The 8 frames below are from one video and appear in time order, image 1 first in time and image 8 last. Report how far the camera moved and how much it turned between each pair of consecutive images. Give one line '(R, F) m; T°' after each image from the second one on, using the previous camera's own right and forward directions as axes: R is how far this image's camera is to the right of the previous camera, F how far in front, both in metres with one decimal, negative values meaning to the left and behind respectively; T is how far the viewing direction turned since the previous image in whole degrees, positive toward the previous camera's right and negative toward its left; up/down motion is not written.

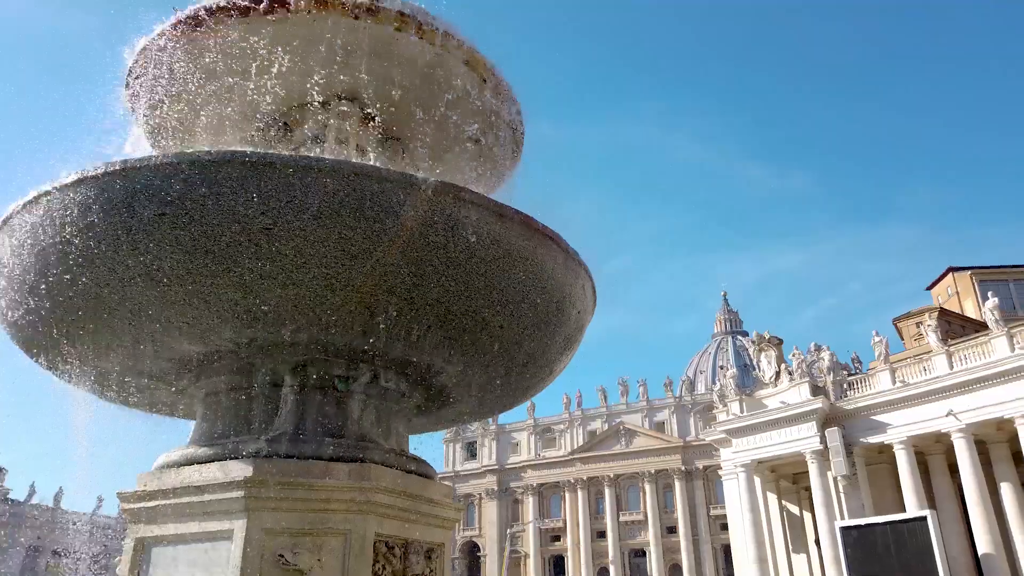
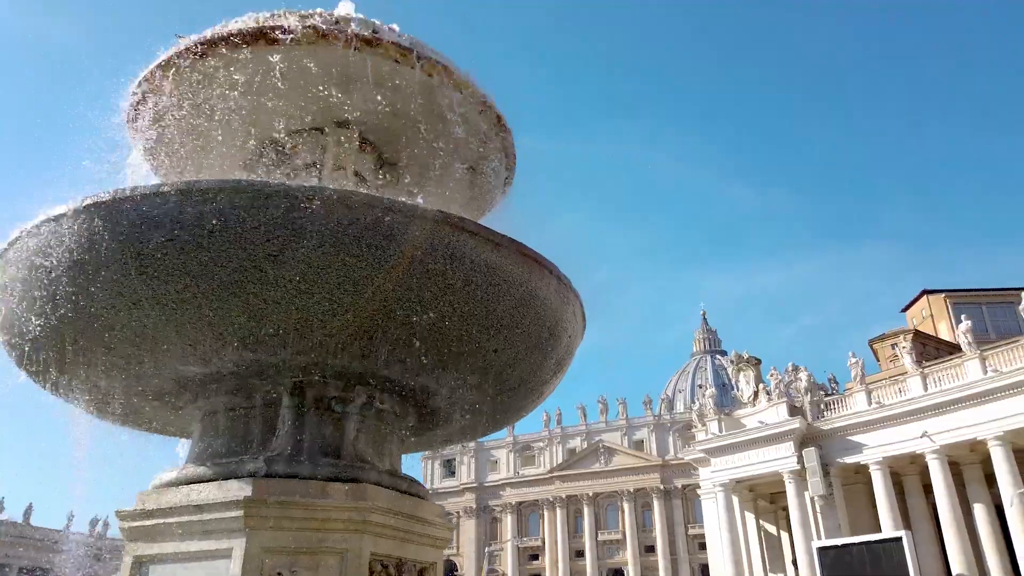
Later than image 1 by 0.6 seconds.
(-0.1, -0.1) m; +1°
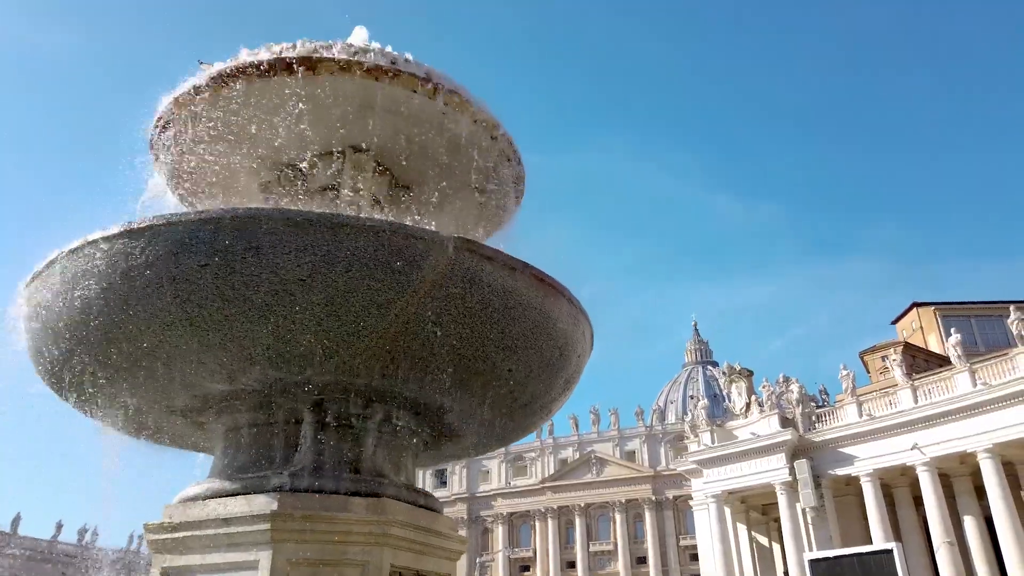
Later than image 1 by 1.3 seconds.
(-0.1, -0.2) m; +1°
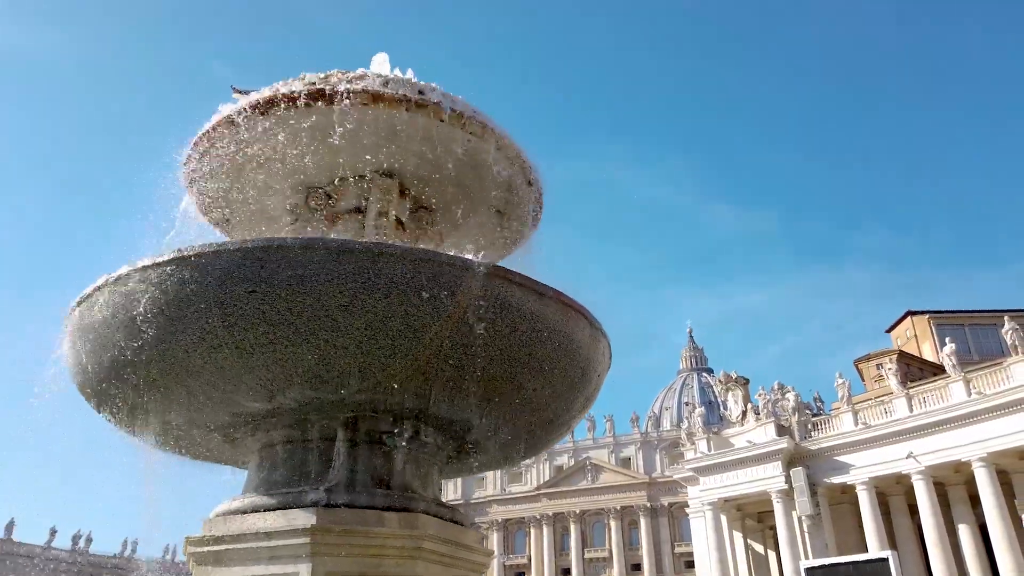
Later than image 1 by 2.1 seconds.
(-0.2, -0.2) m; 0°
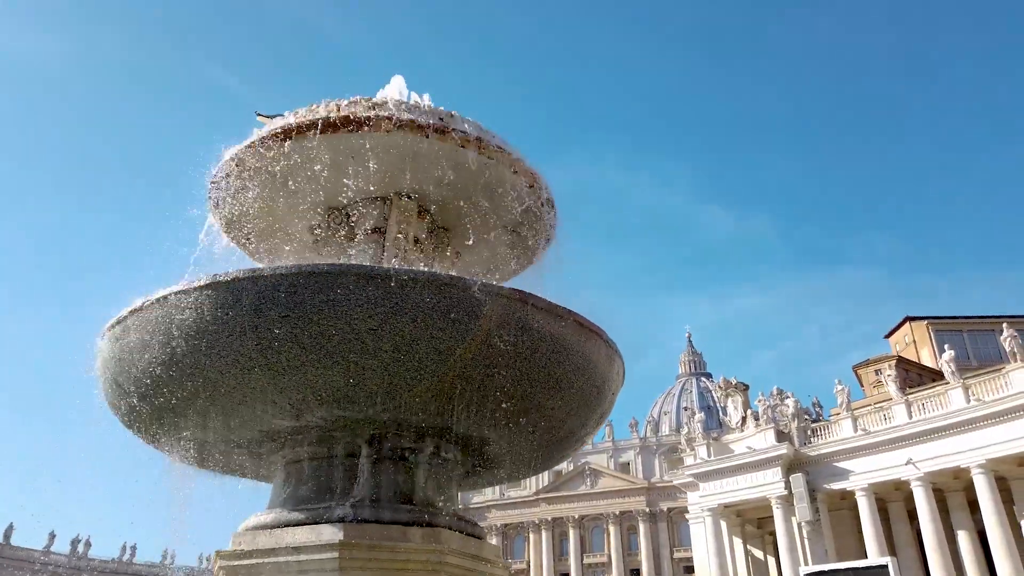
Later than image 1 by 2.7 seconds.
(-0.1, -0.2) m; 0°
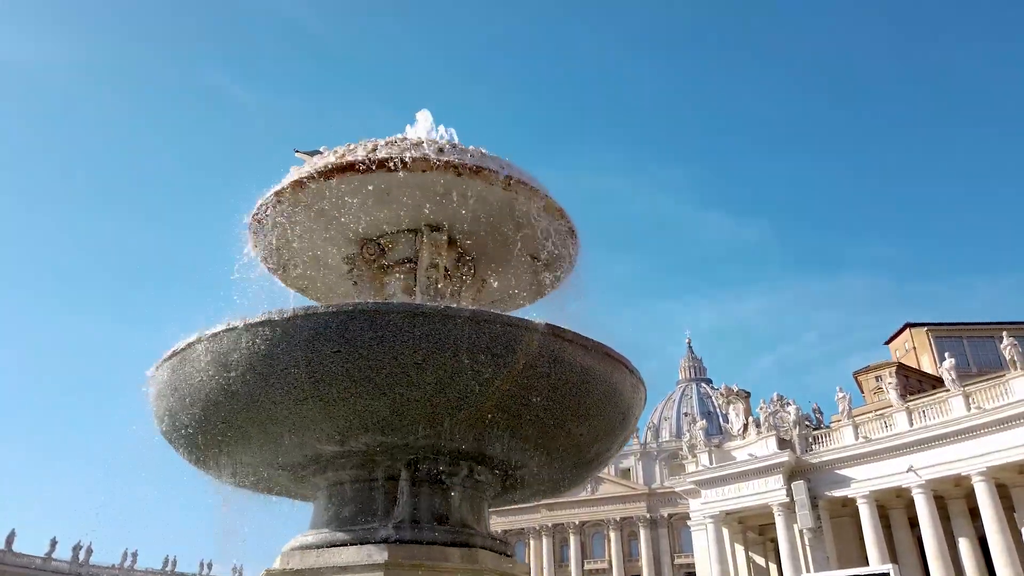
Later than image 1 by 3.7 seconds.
(-0.2, -0.3) m; 0°
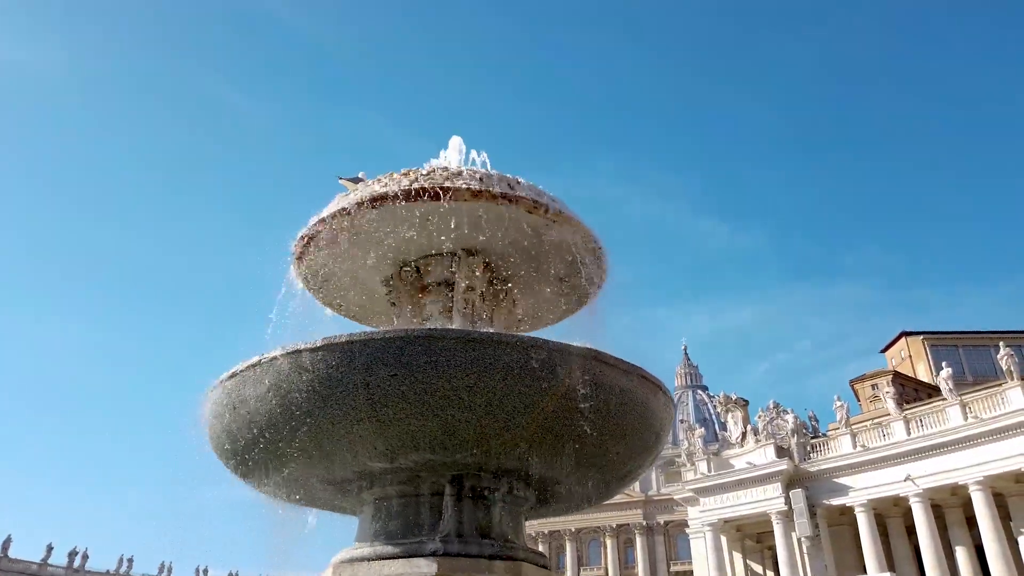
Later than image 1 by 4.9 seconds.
(-0.3, -0.3) m; 0°
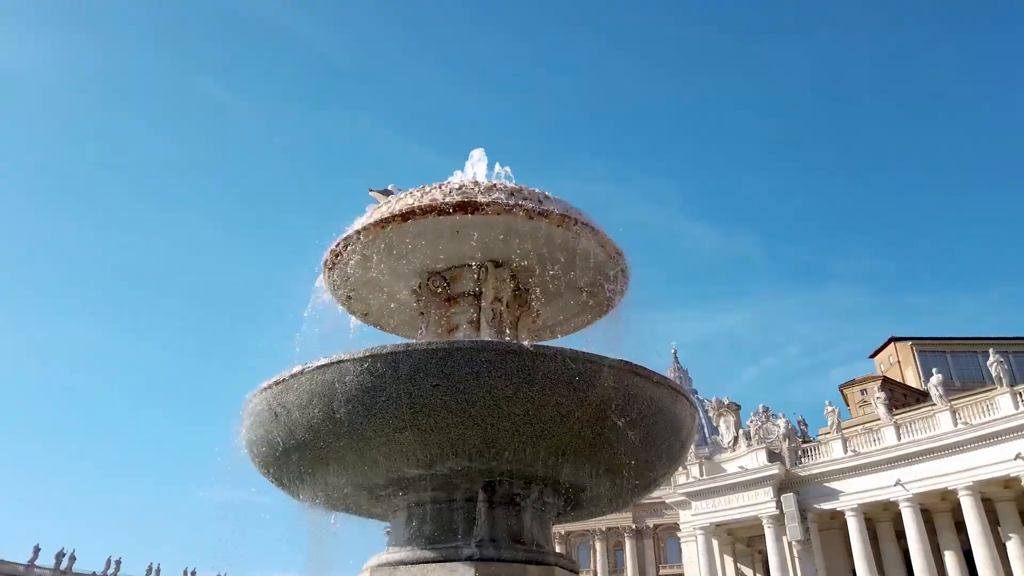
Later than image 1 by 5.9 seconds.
(-0.3, -0.2) m; +1°
